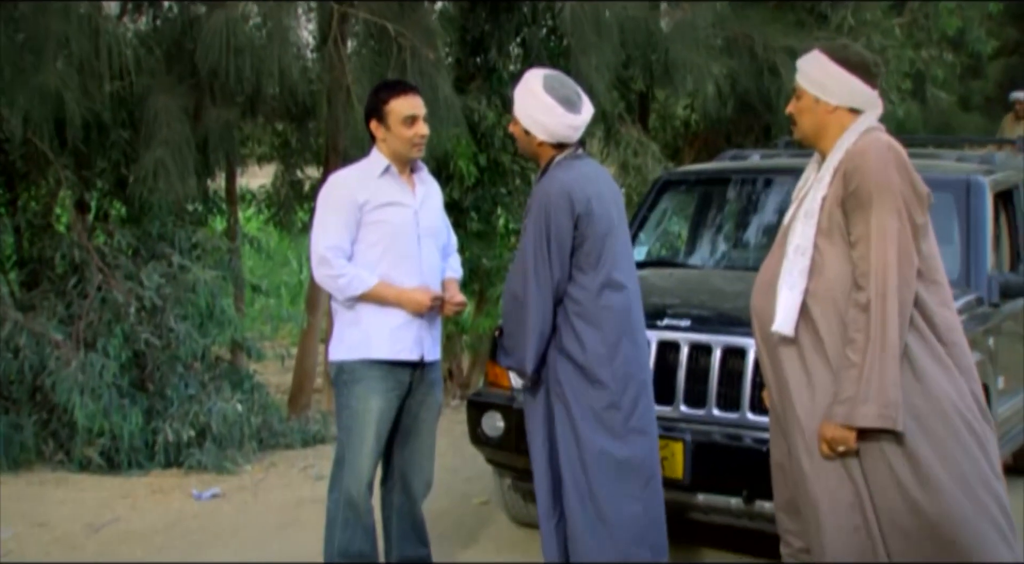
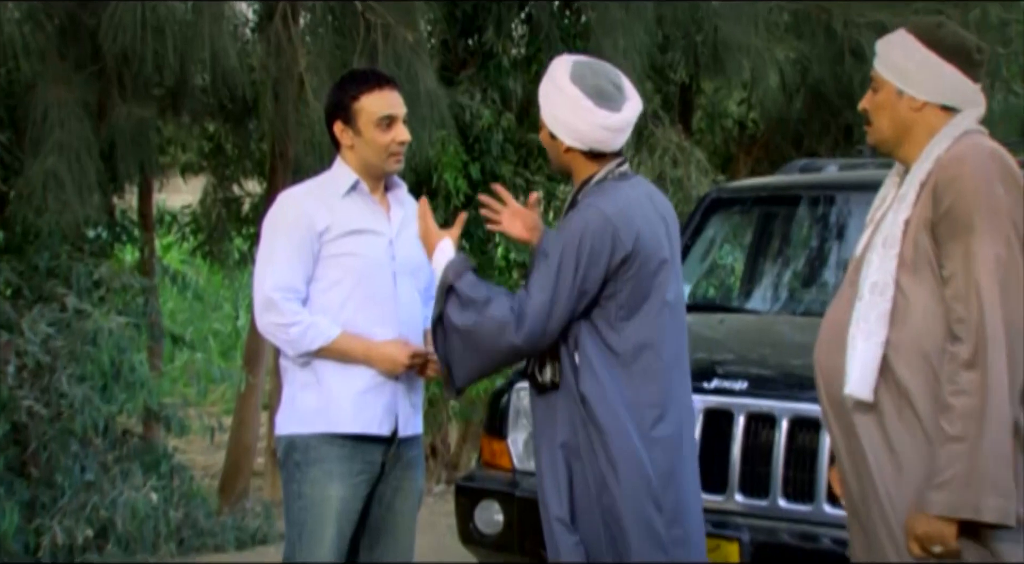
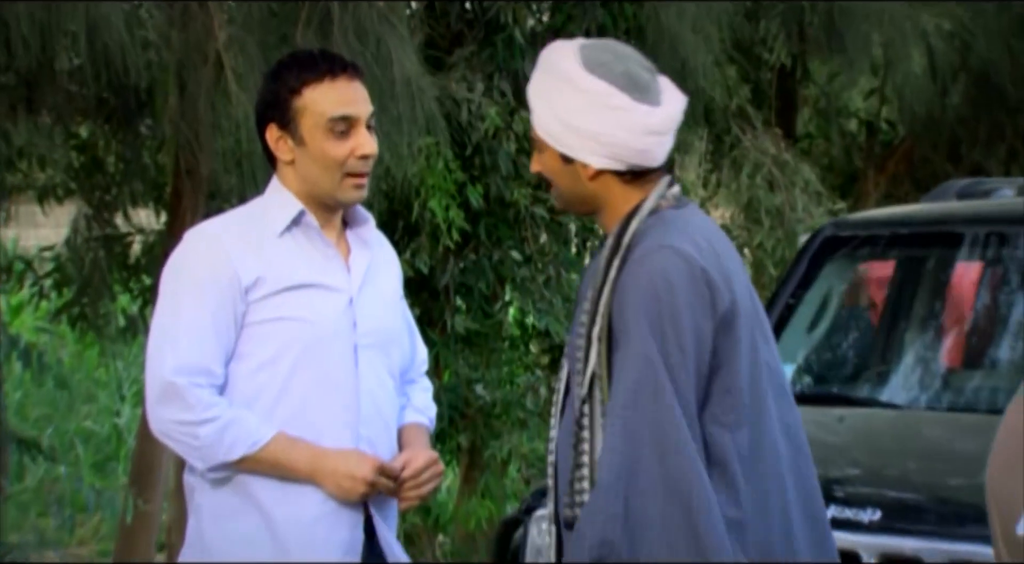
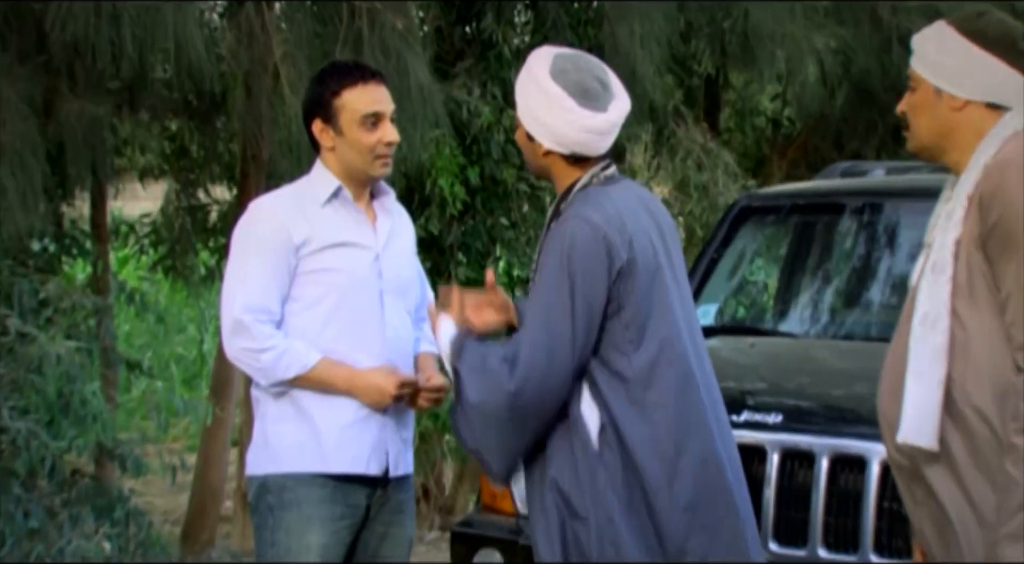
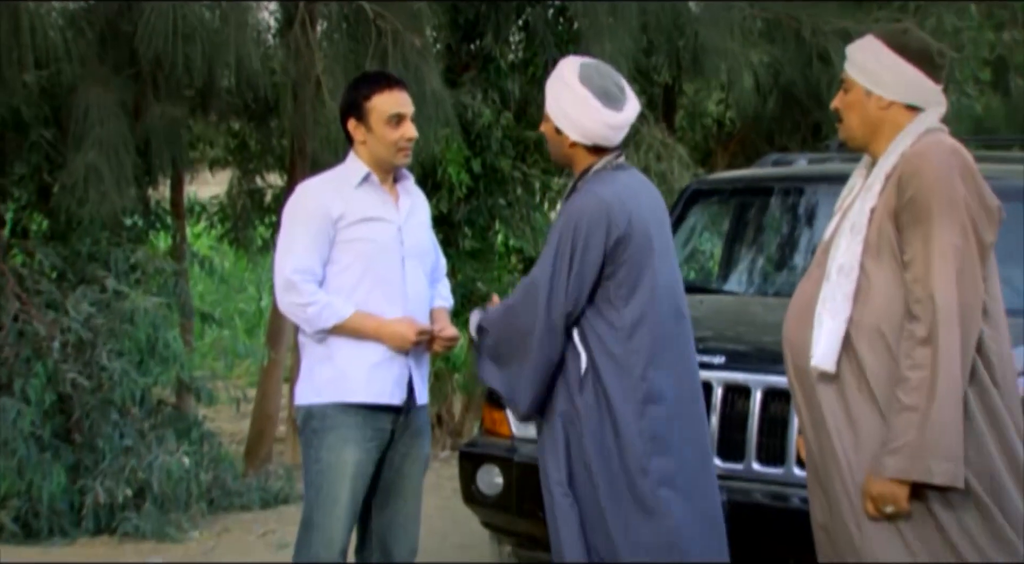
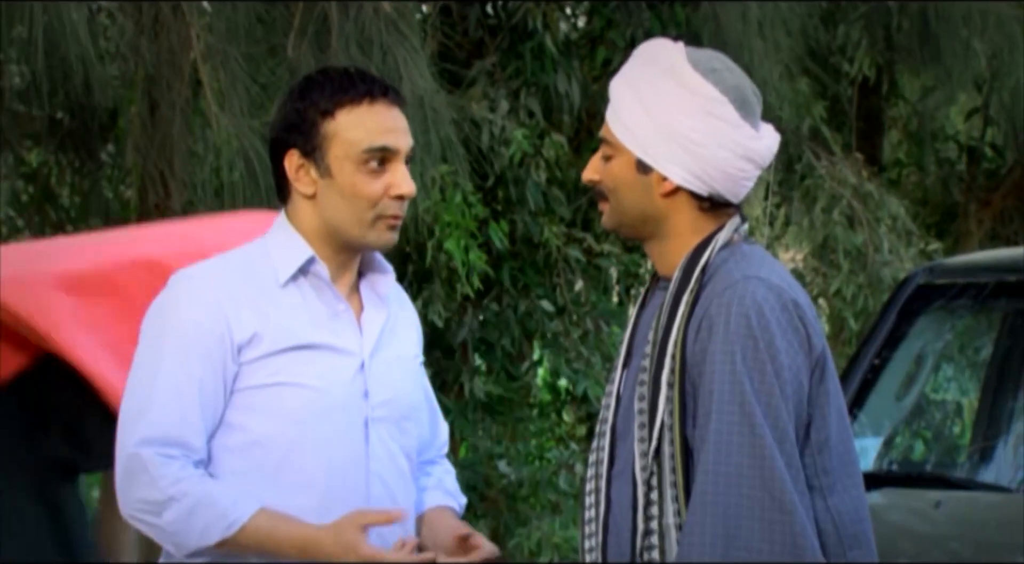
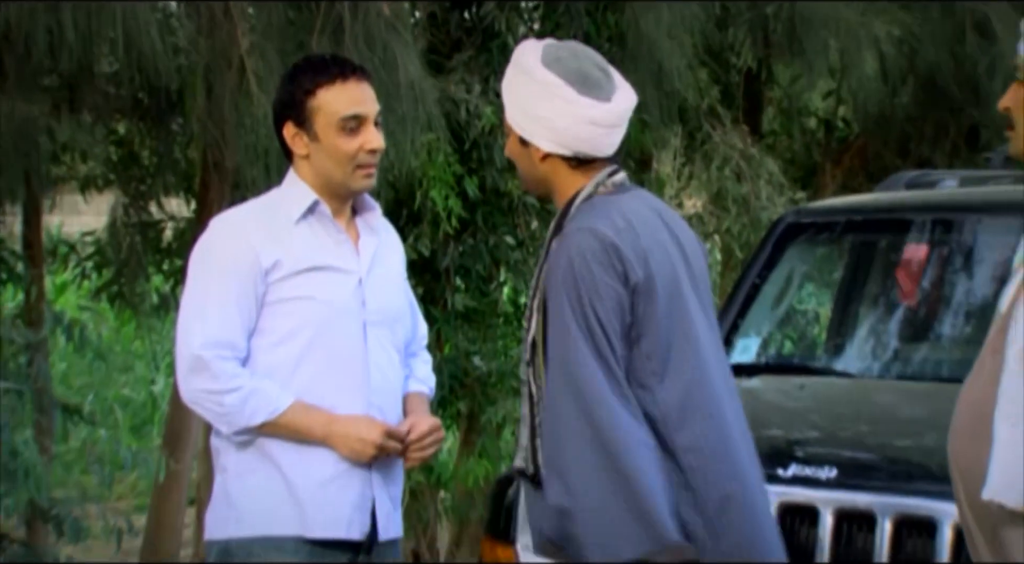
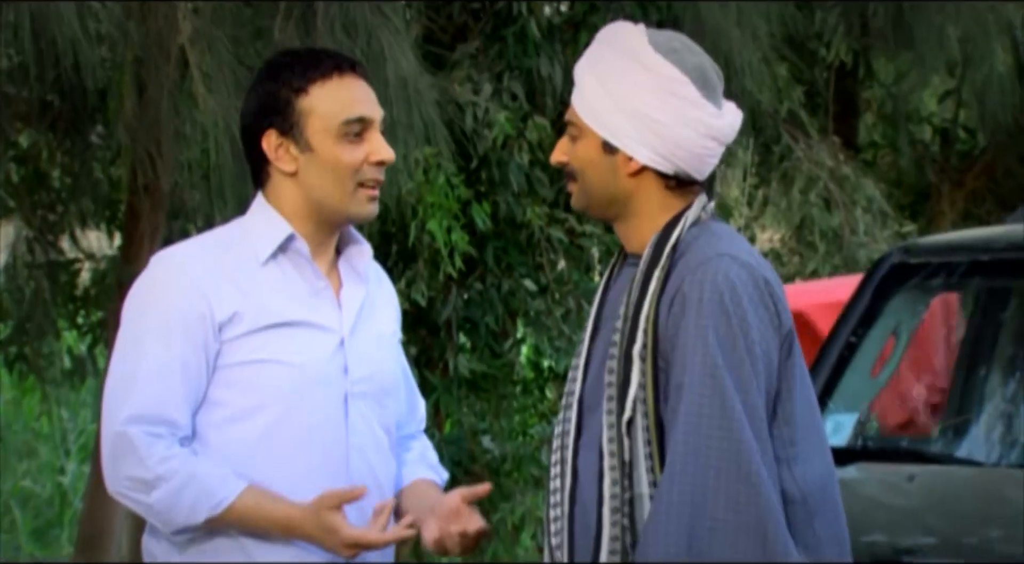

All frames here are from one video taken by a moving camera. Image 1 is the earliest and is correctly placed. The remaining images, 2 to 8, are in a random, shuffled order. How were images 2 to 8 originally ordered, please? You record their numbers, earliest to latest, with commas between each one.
5, 2, 4, 7, 3, 8, 6
